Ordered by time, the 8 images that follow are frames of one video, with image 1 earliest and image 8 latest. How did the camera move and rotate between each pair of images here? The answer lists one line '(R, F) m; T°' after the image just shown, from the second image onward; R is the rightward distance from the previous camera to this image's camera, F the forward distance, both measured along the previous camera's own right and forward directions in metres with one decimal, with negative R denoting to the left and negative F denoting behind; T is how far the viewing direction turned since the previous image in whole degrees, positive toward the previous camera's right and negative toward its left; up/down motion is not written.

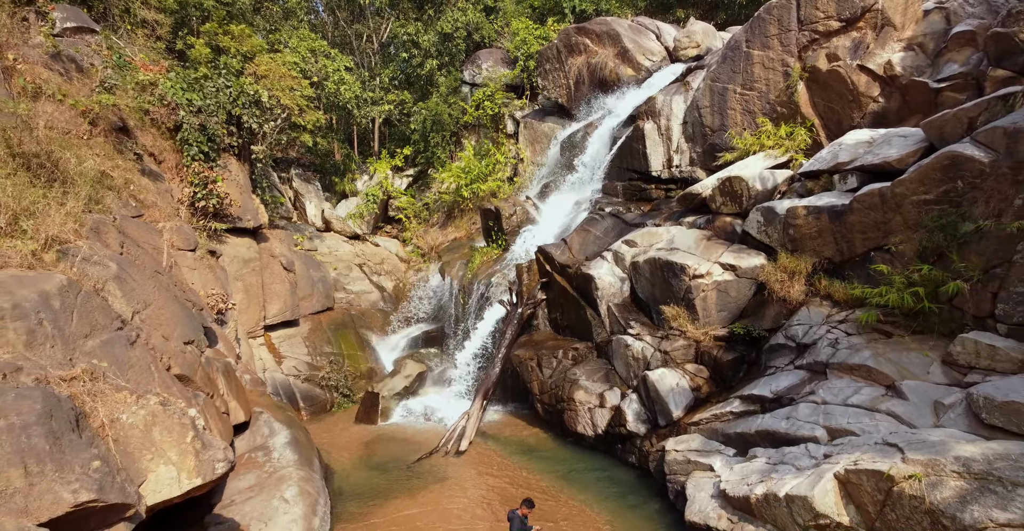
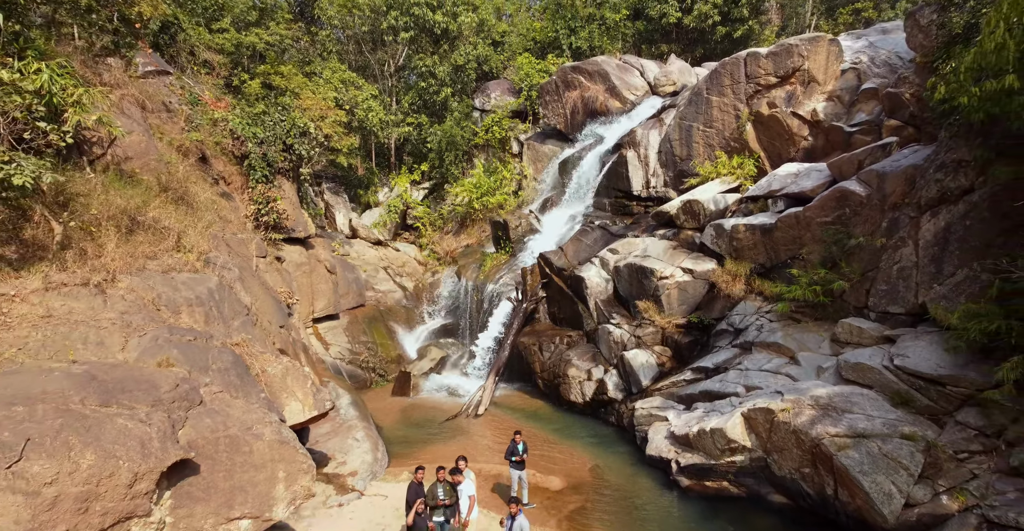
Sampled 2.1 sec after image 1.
(-0.1, -2.8) m; 0°
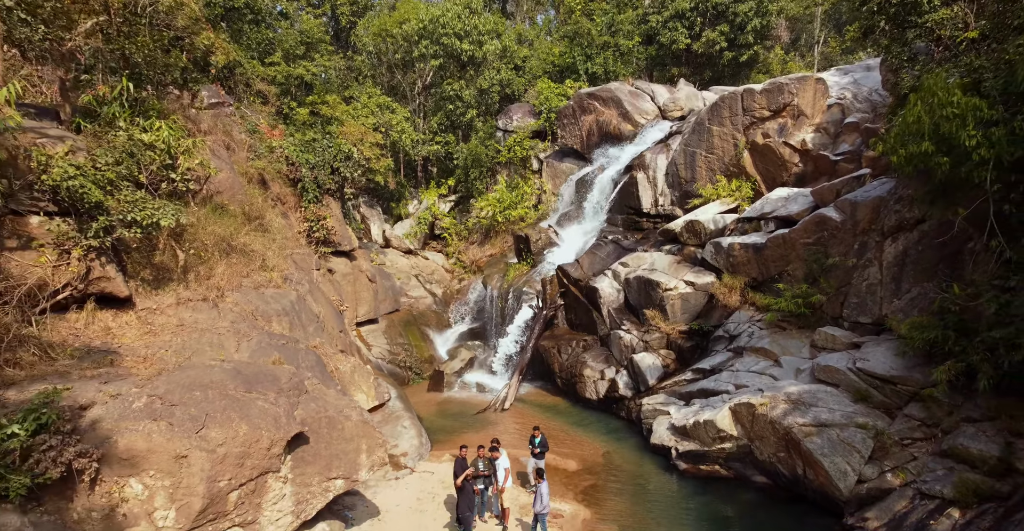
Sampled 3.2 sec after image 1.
(-0.1, -1.8) m; -2°
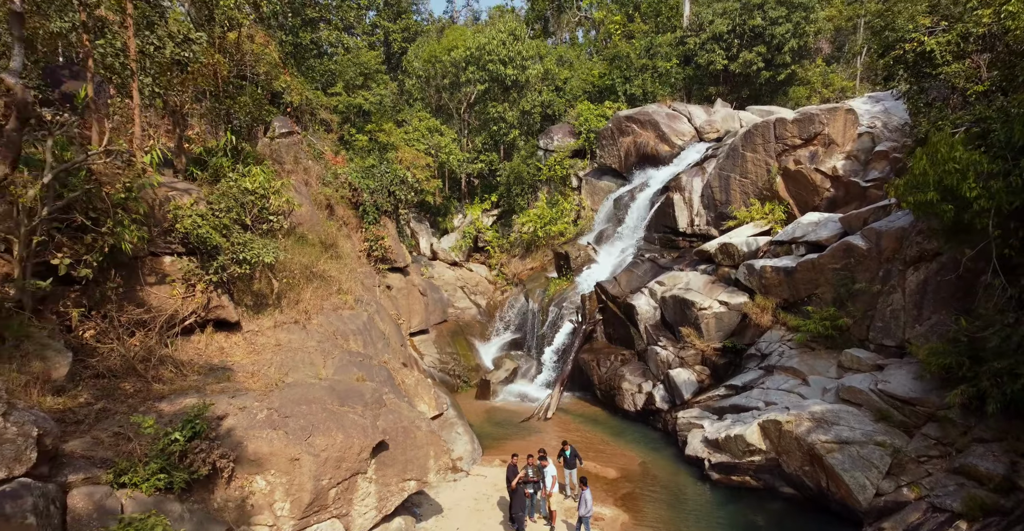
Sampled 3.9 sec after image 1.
(-0.2, -1.2) m; -4°
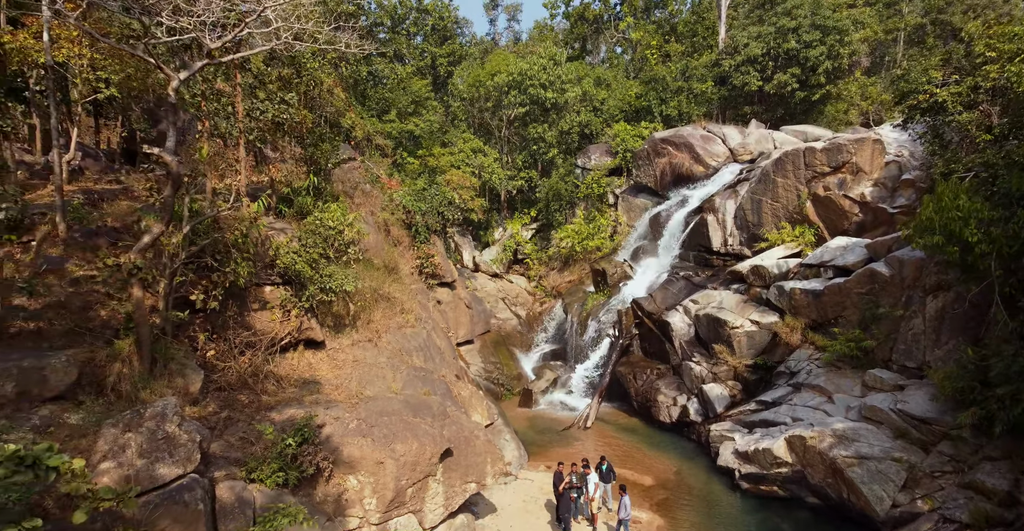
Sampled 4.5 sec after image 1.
(-0.3, -1.3) m; -3°
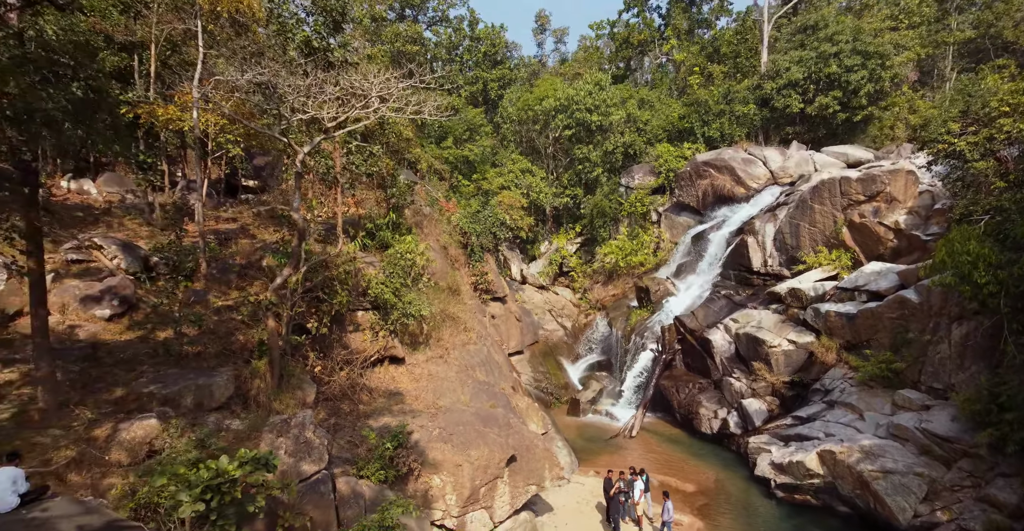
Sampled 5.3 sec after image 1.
(-0.3, -1.7) m; -4°
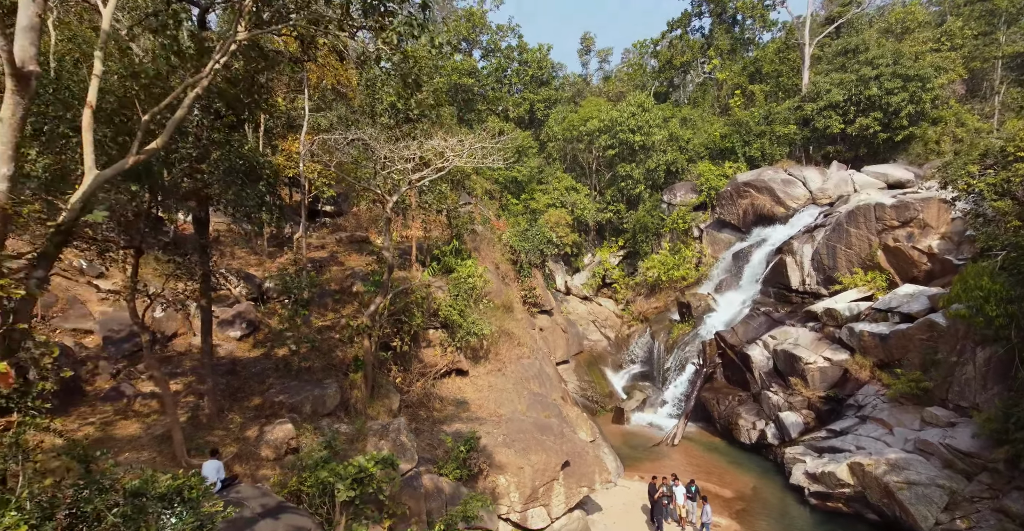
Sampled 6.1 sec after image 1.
(-0.4, -1.7) m; -4°
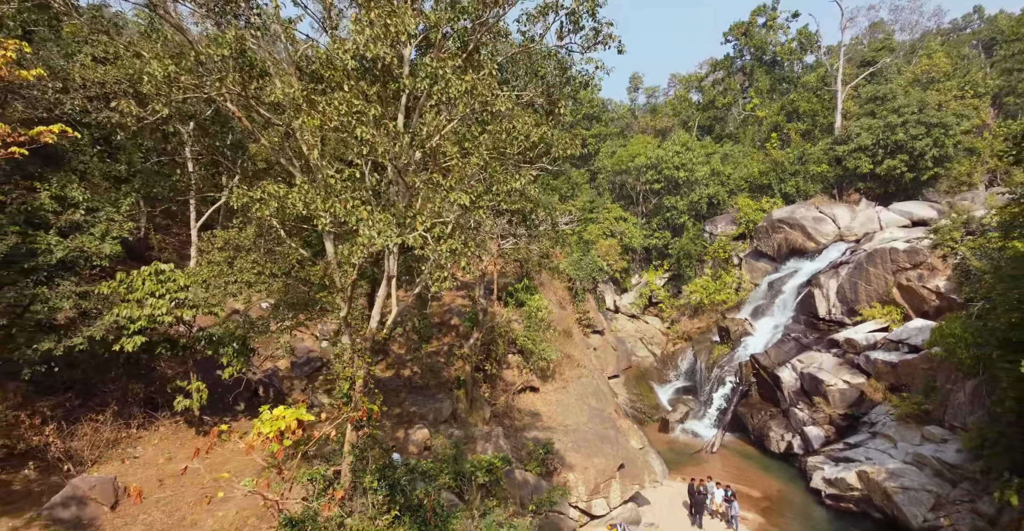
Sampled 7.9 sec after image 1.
(-0.7, -3.9) m; -4°
